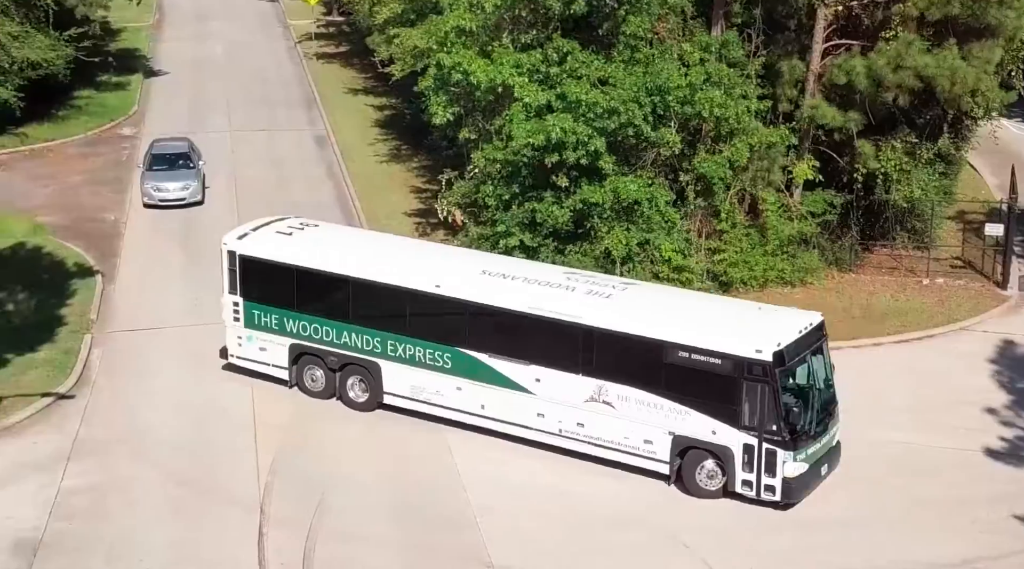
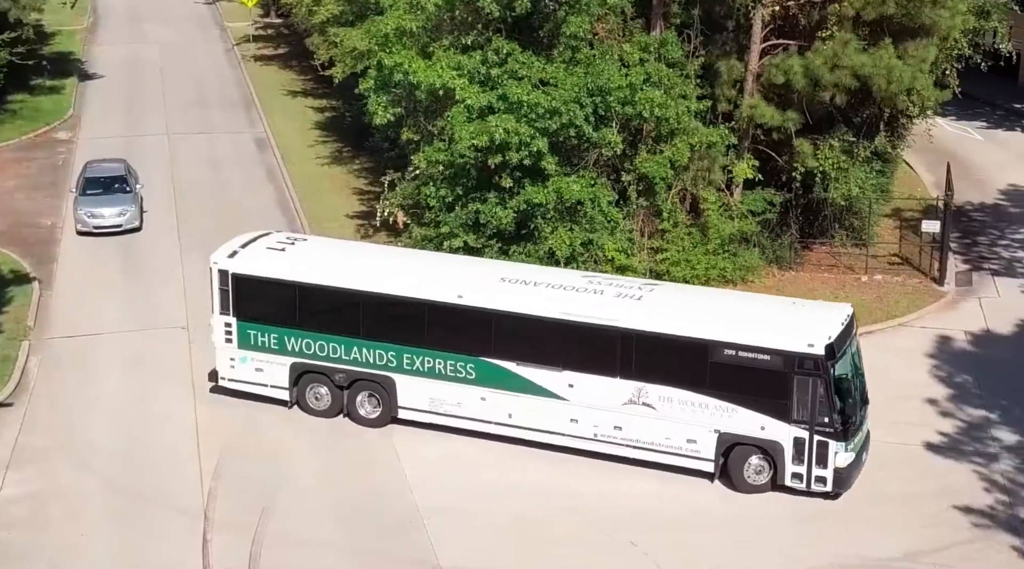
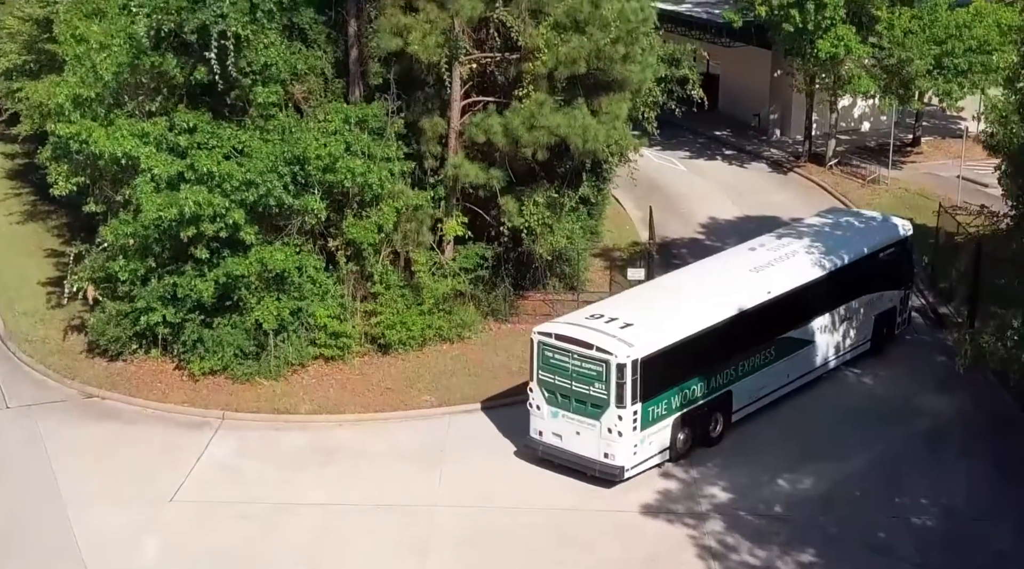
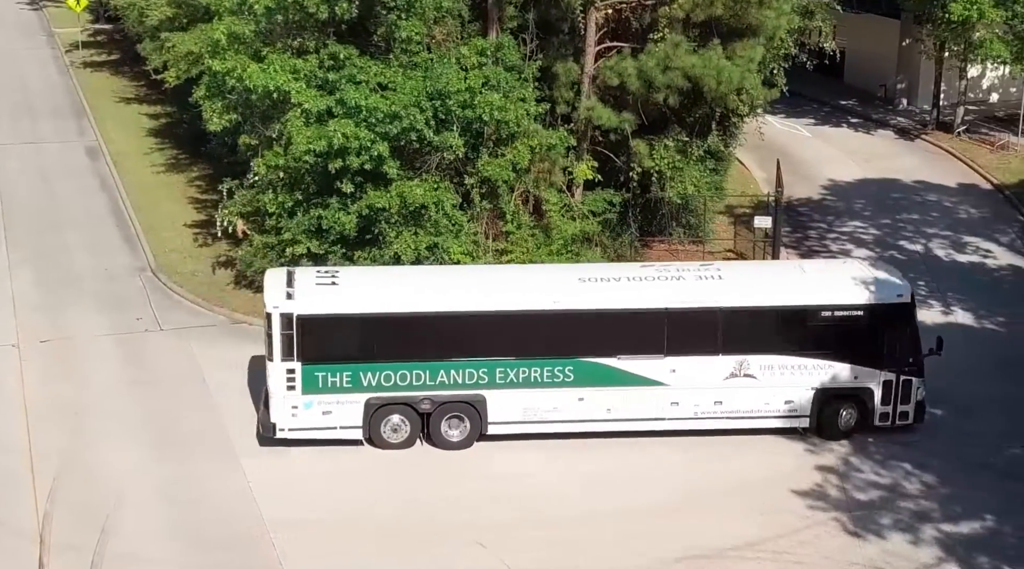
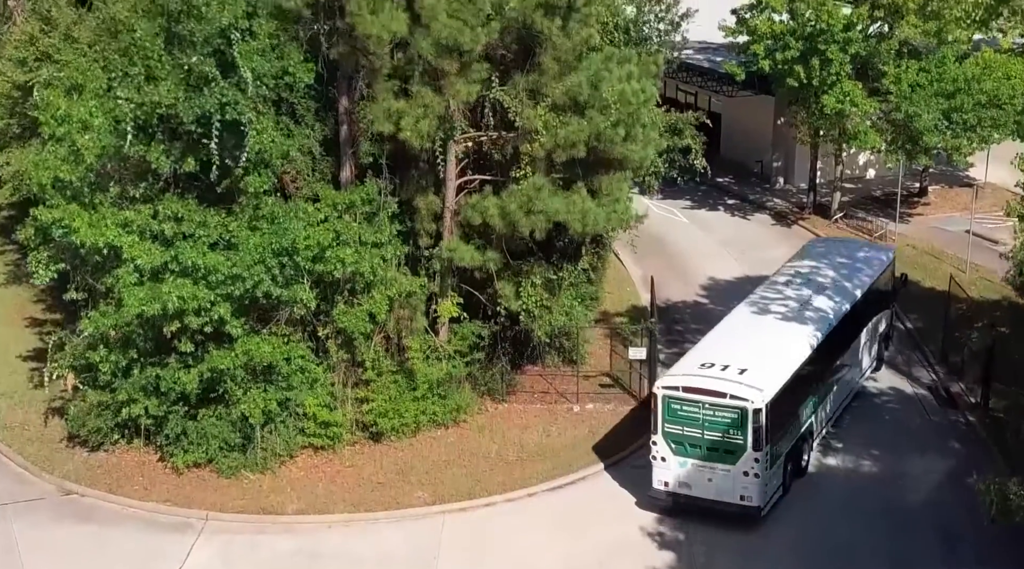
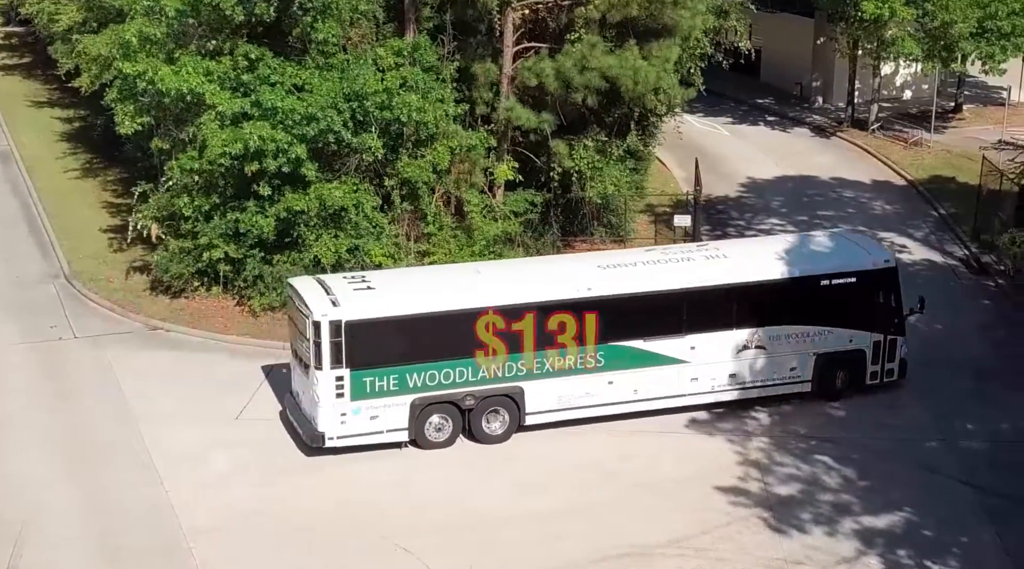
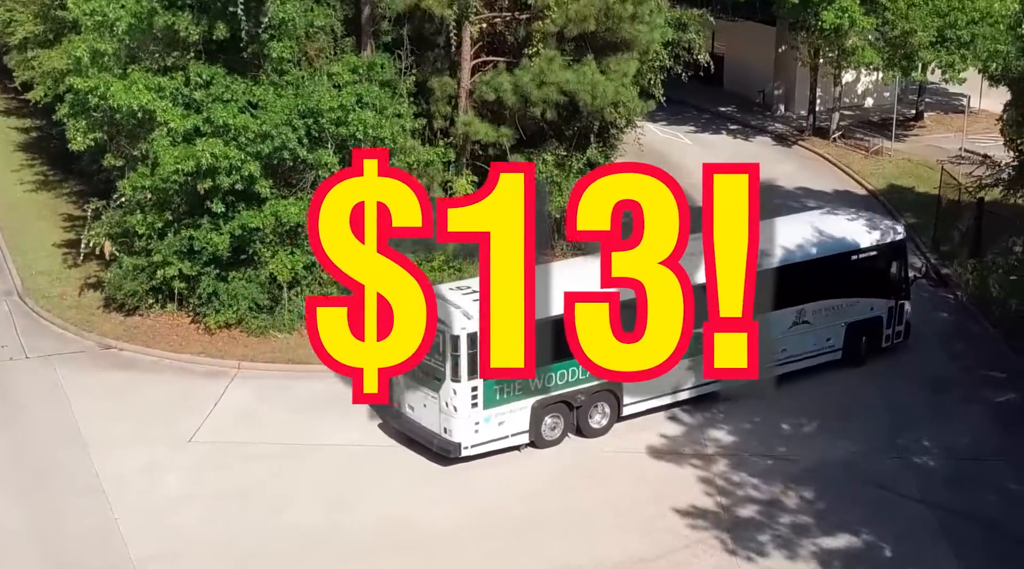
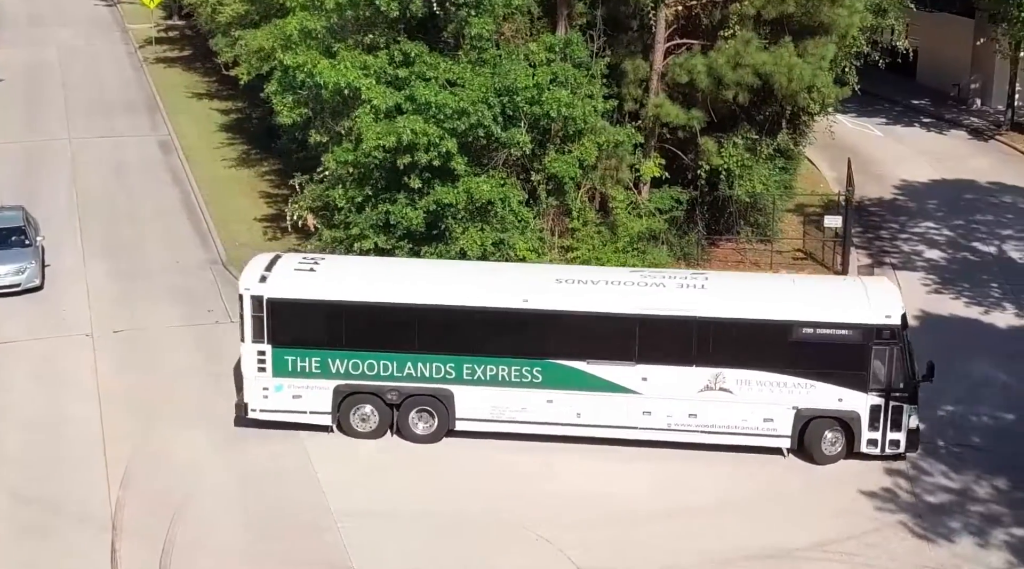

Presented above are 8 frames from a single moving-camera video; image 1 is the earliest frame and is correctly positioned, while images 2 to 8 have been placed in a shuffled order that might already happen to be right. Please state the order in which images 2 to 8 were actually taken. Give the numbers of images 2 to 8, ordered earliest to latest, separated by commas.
2, 8, 4, 6, 7, 3, 5
